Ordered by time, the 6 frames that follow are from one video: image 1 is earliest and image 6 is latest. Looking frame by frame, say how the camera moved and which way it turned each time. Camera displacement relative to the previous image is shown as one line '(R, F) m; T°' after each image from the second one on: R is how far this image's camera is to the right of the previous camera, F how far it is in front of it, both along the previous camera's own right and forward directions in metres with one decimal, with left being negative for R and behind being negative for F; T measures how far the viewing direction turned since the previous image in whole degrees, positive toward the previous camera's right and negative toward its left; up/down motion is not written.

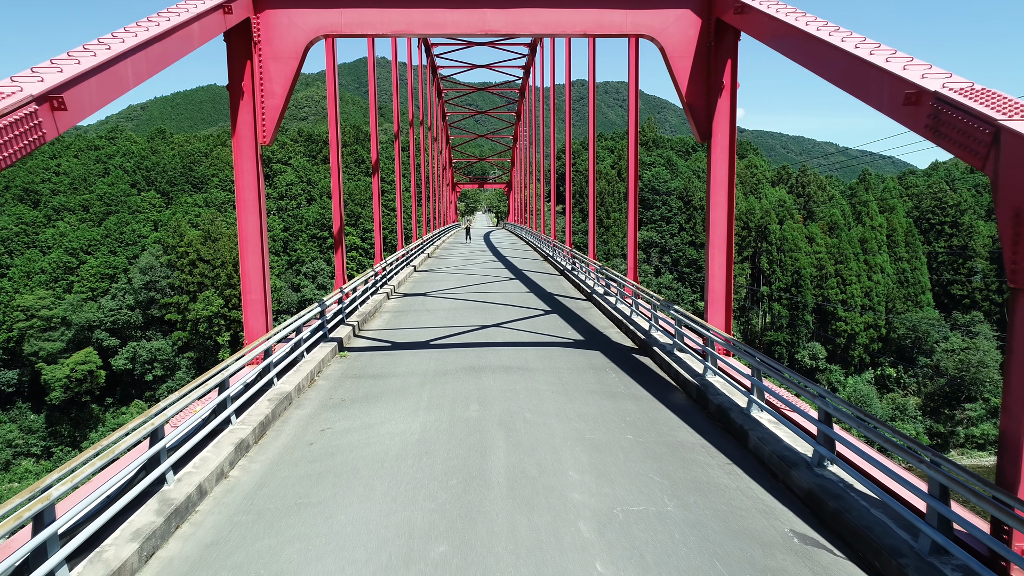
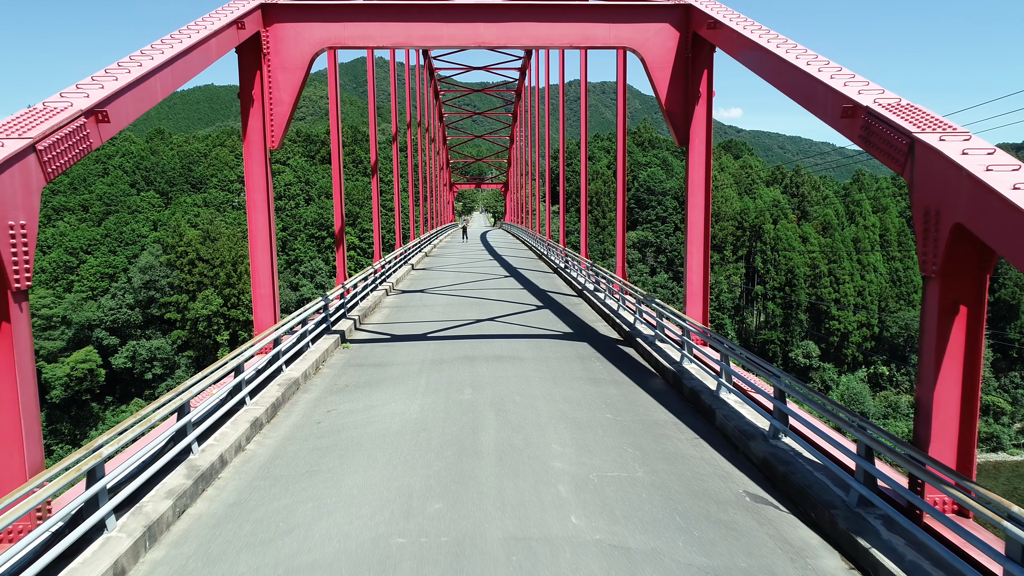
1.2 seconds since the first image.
(+0.1, -0.7) m; 0°
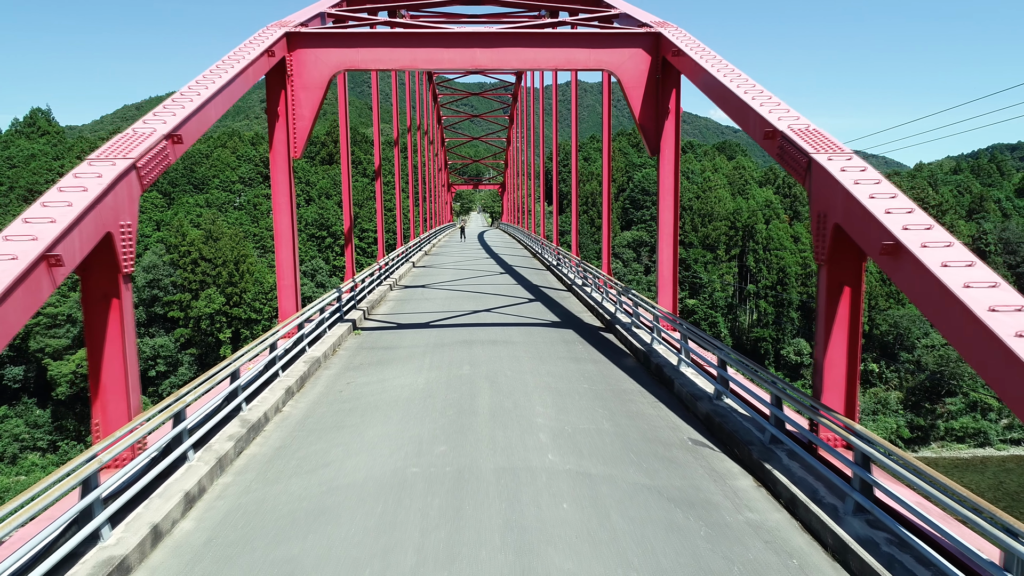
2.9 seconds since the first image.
(+0.1, -1.4) m; 0°
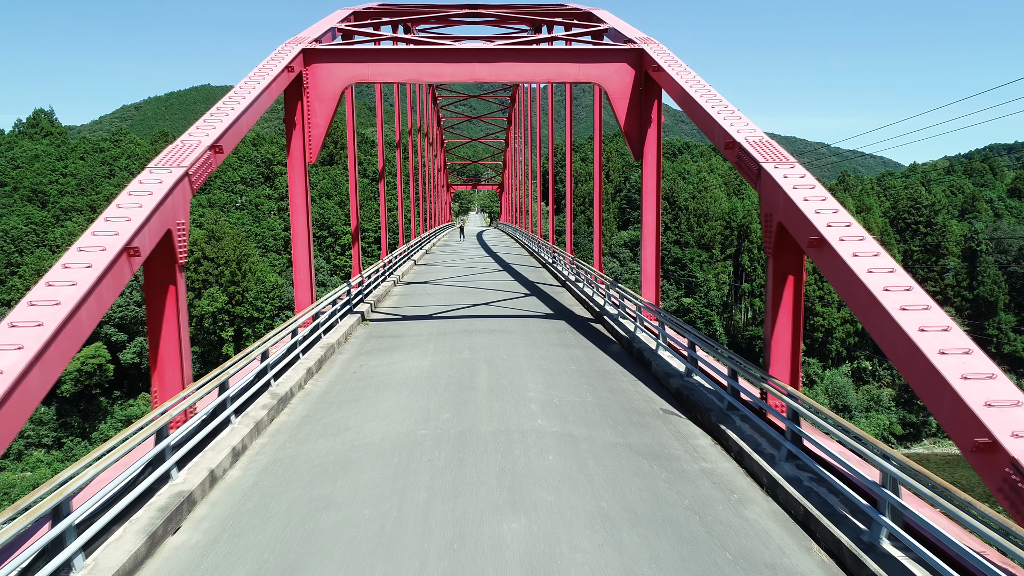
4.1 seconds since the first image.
(0.0, -1.1) m; 0°
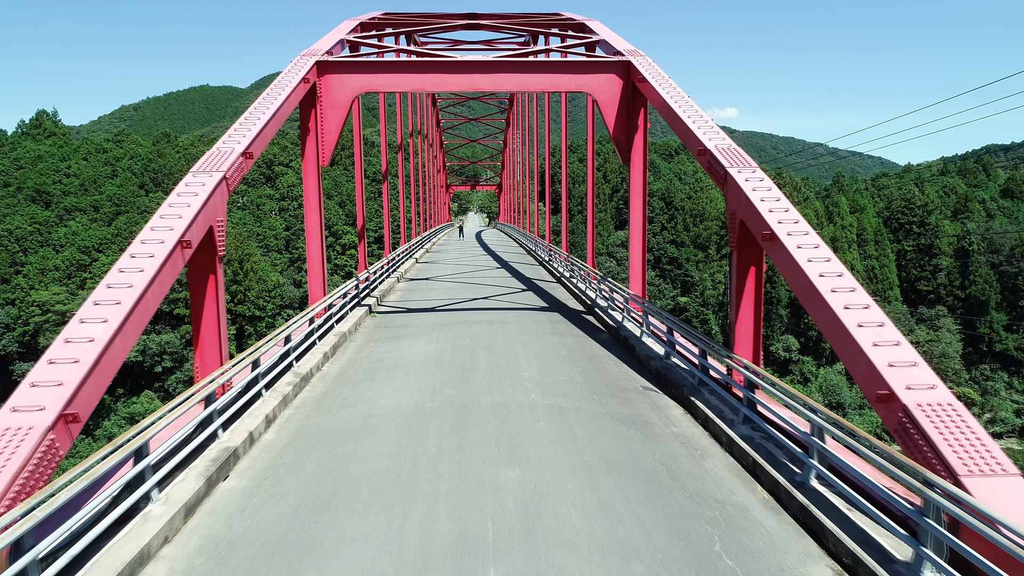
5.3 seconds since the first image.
(0.0, -1.0) m; 0°
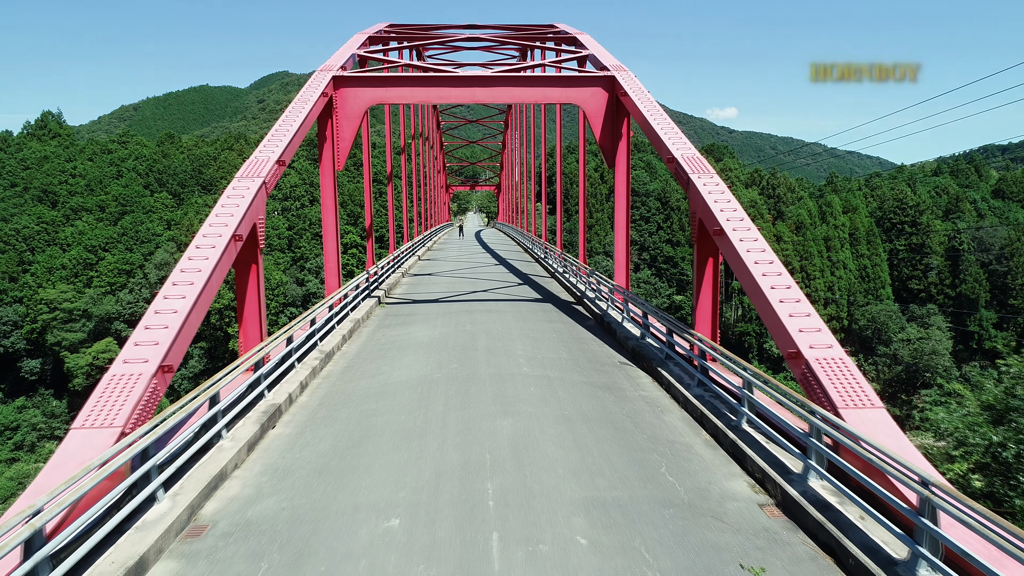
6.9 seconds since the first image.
(+0.1, -1.5) m; 0°
